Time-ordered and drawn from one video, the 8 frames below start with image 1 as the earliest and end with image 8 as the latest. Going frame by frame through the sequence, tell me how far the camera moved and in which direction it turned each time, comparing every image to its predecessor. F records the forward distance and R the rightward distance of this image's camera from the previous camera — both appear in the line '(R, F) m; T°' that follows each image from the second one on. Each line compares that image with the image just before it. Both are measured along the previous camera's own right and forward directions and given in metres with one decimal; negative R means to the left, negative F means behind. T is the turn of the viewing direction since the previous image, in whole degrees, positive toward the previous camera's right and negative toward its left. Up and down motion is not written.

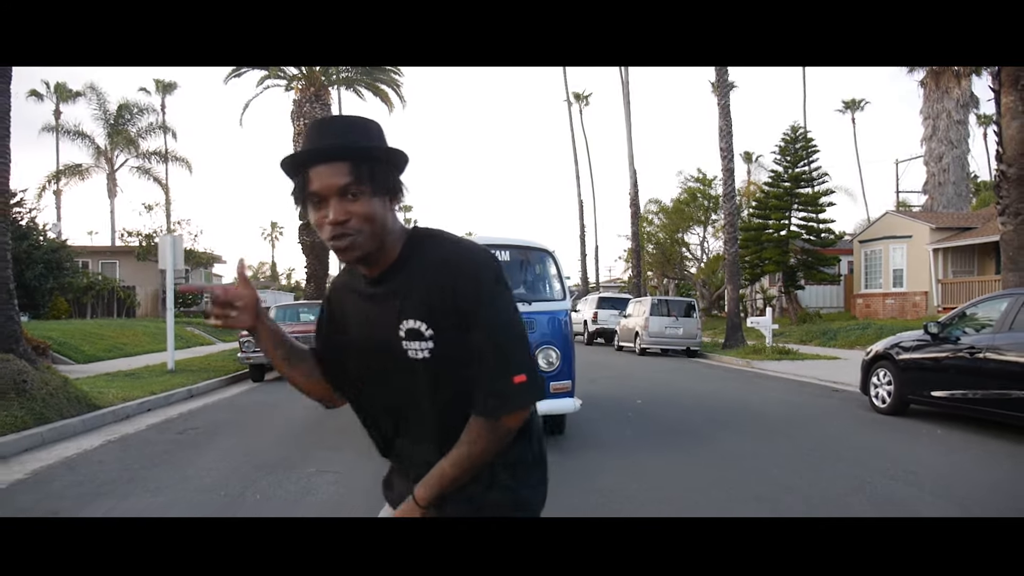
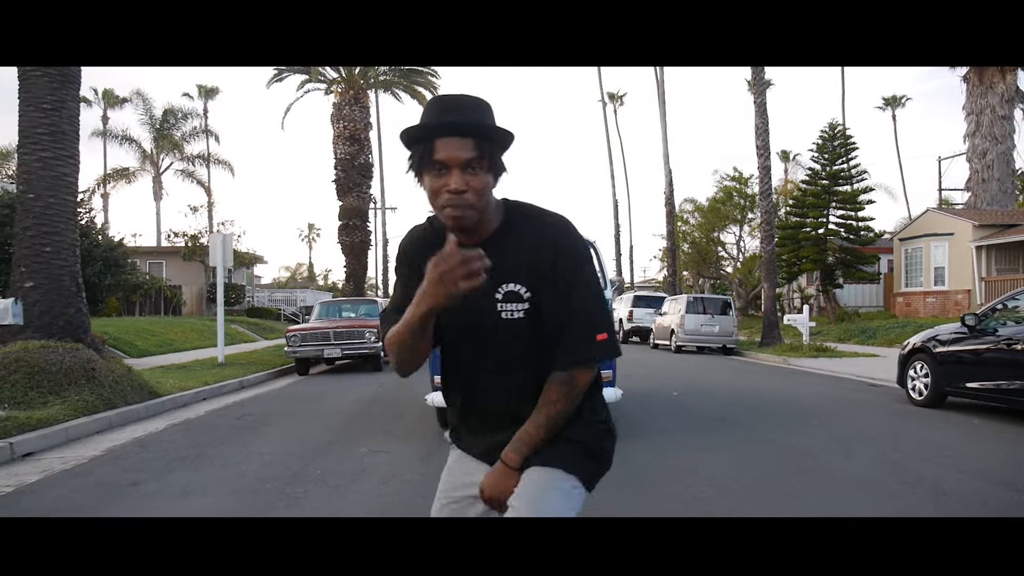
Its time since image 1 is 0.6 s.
(-0.1, -0.3) m; -3°
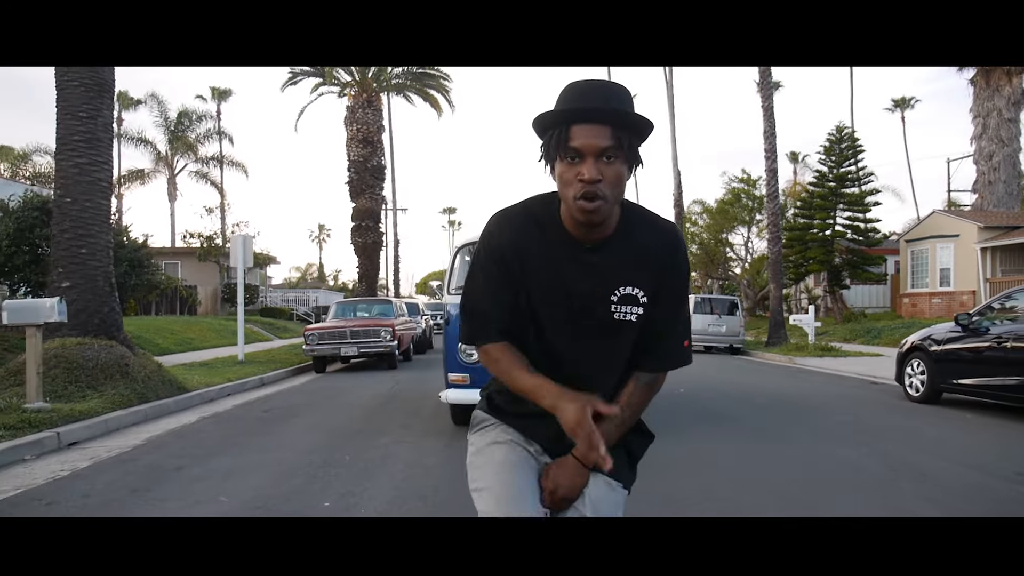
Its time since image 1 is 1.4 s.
(0.0, -0.4) m; -1°
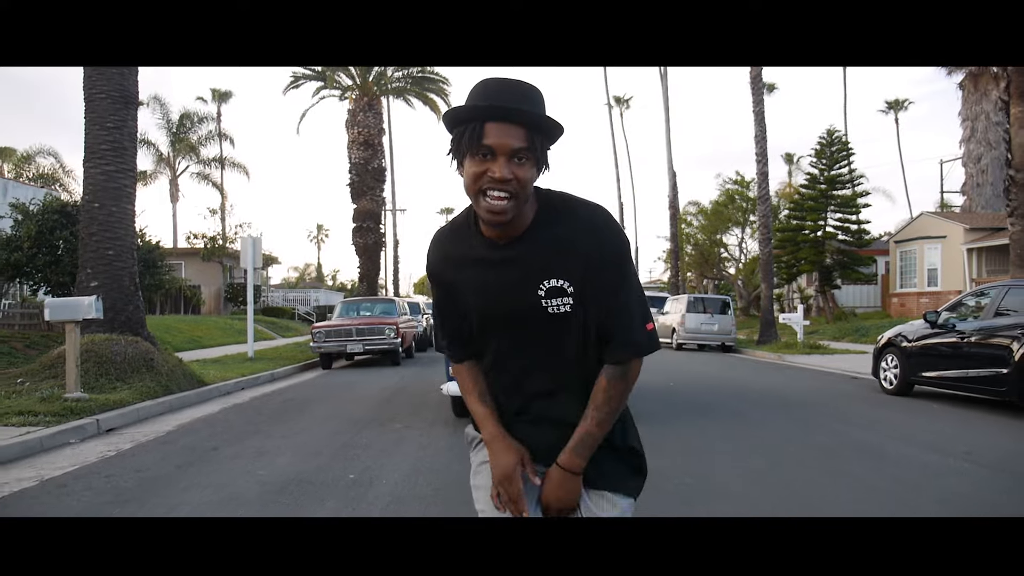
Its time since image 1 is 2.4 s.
(0.0, -0.7) m; 0°
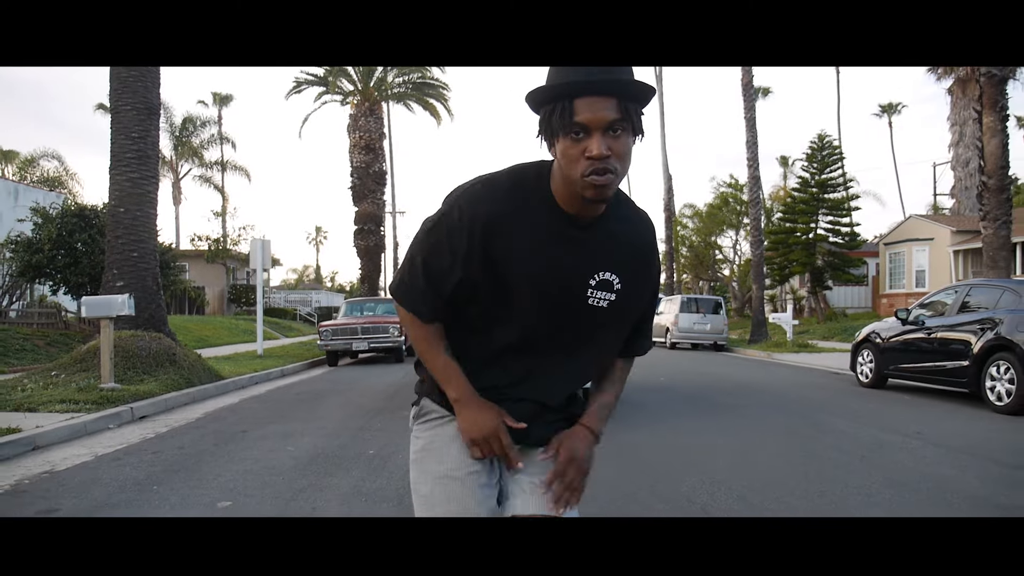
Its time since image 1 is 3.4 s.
(0.0, -0.7) m; 0°
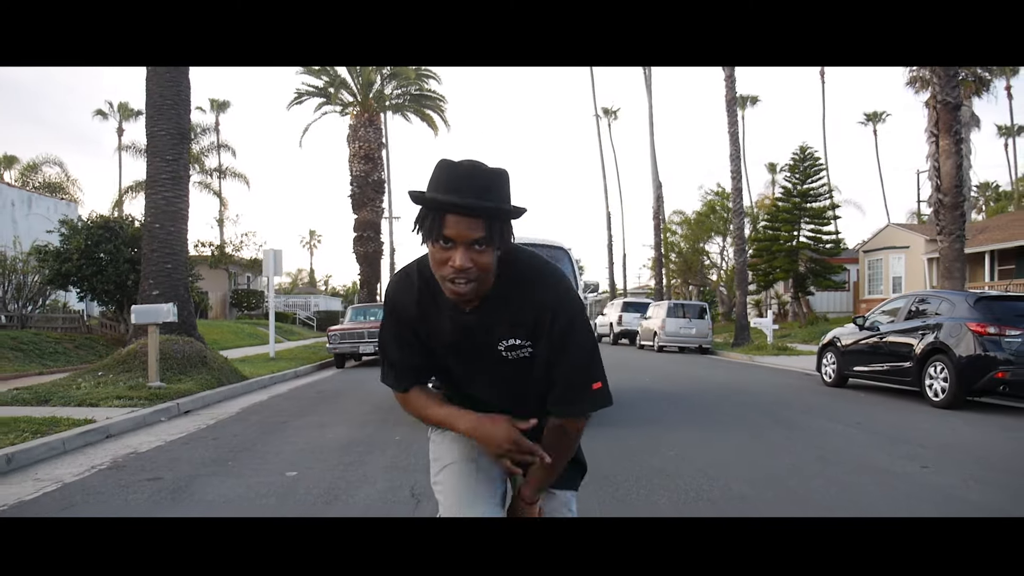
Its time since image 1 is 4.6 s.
(-0.1, -1.2) m; +1°
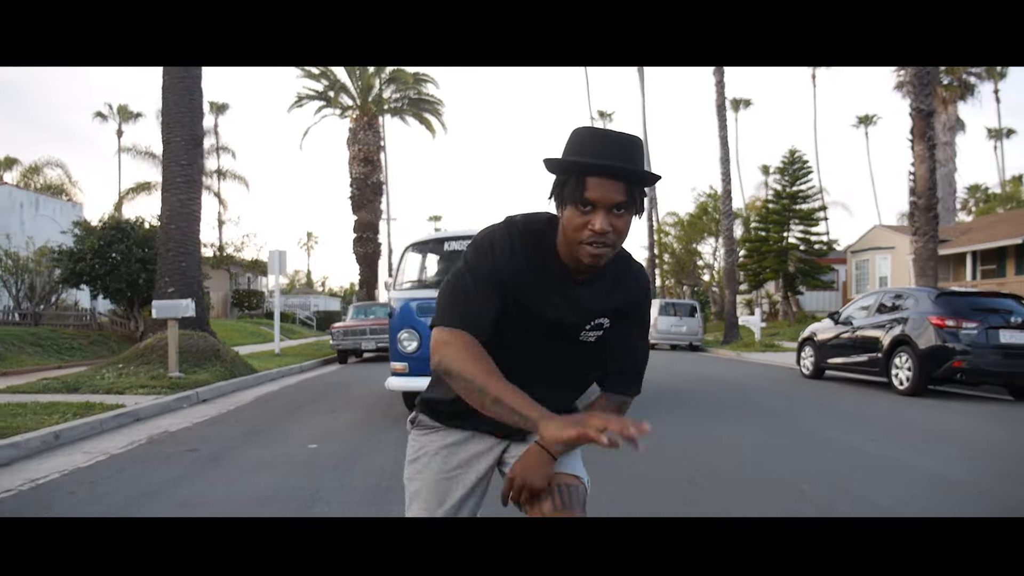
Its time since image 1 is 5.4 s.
(0.0, -0.7) m; 0°
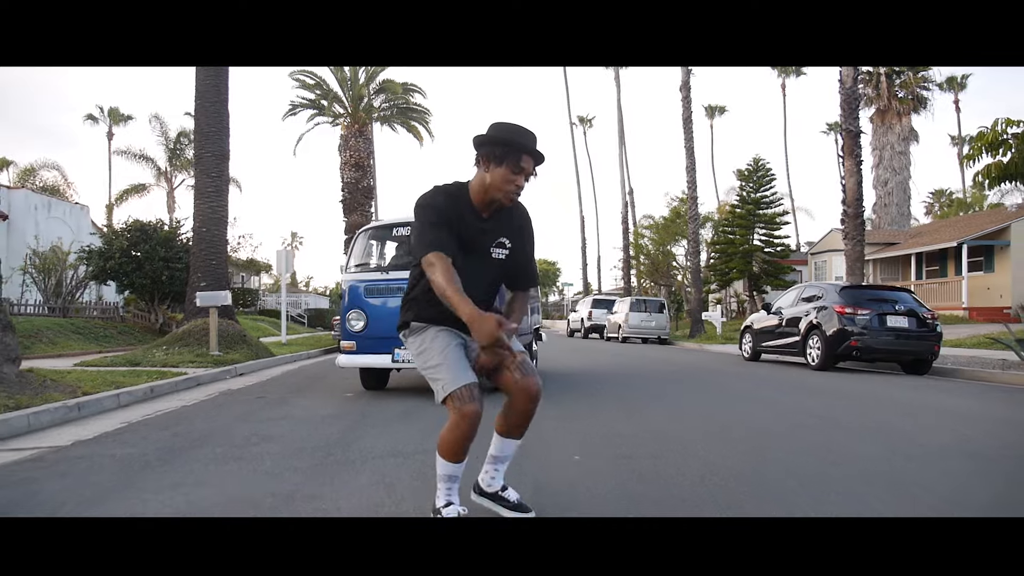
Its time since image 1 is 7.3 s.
(0.0, -2.2) m; +1°
